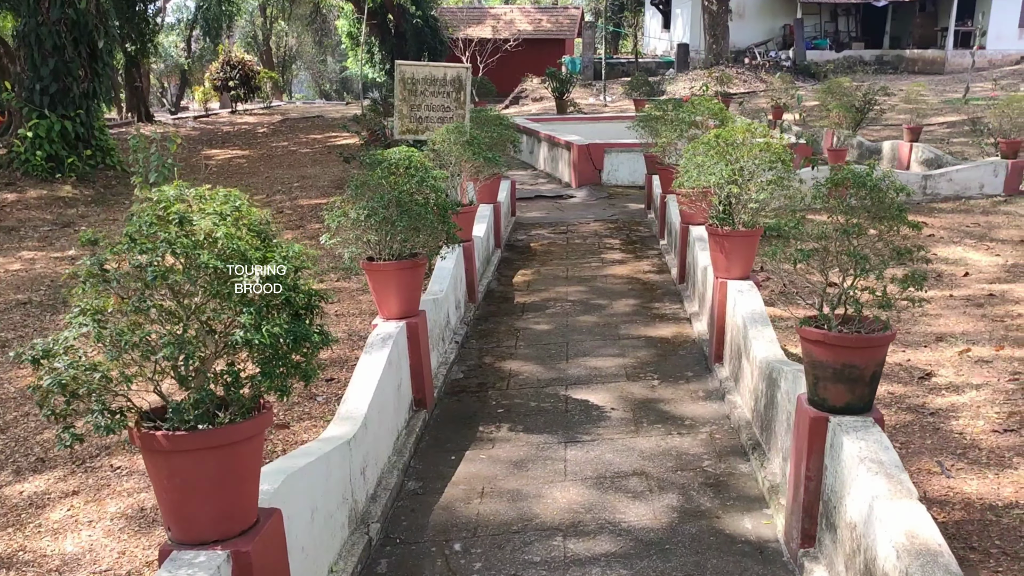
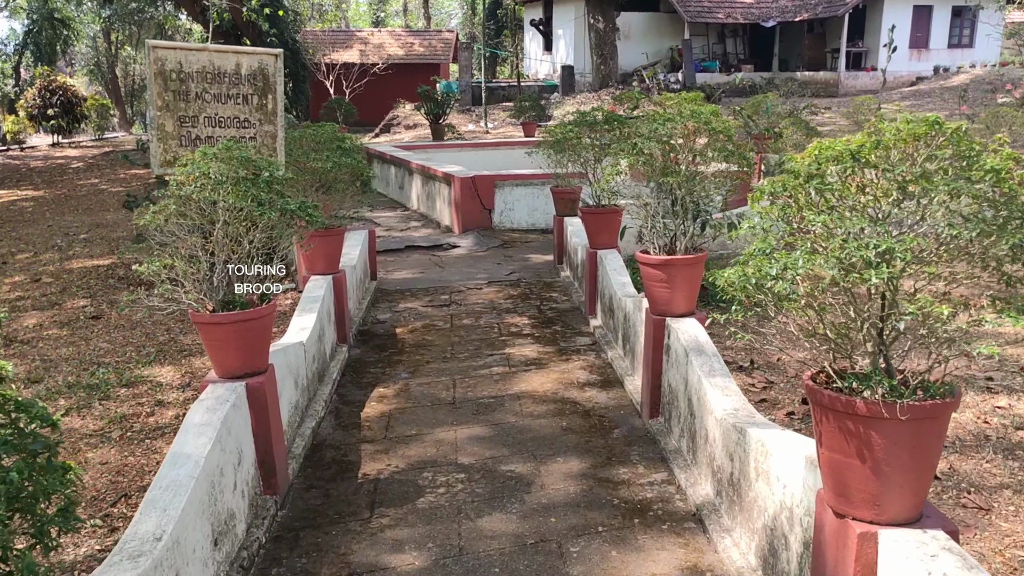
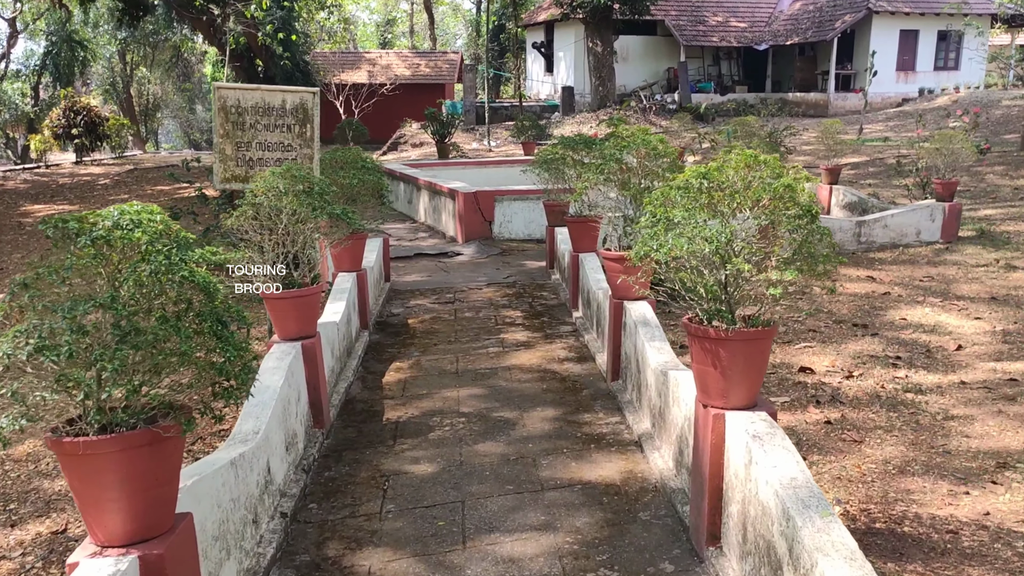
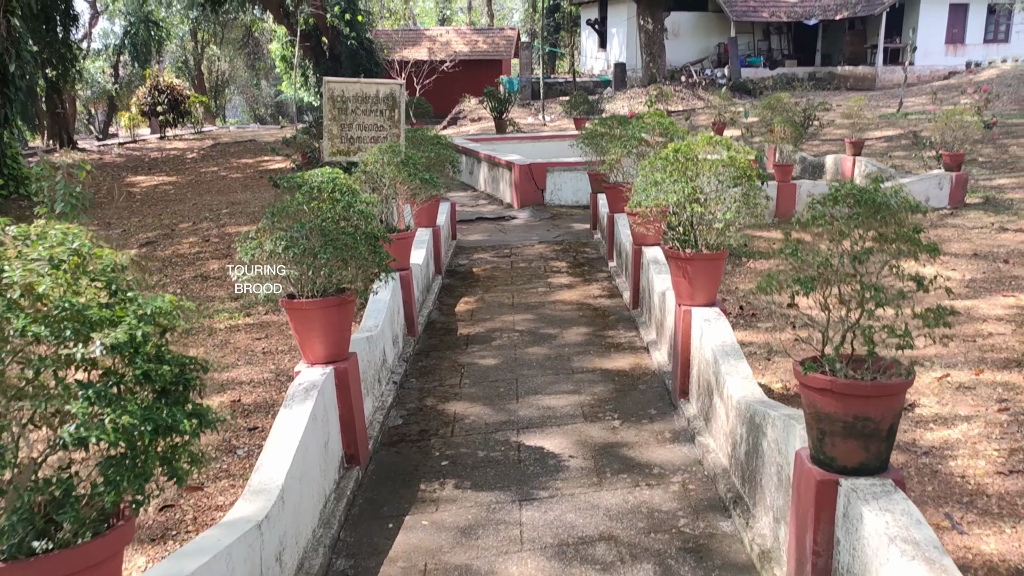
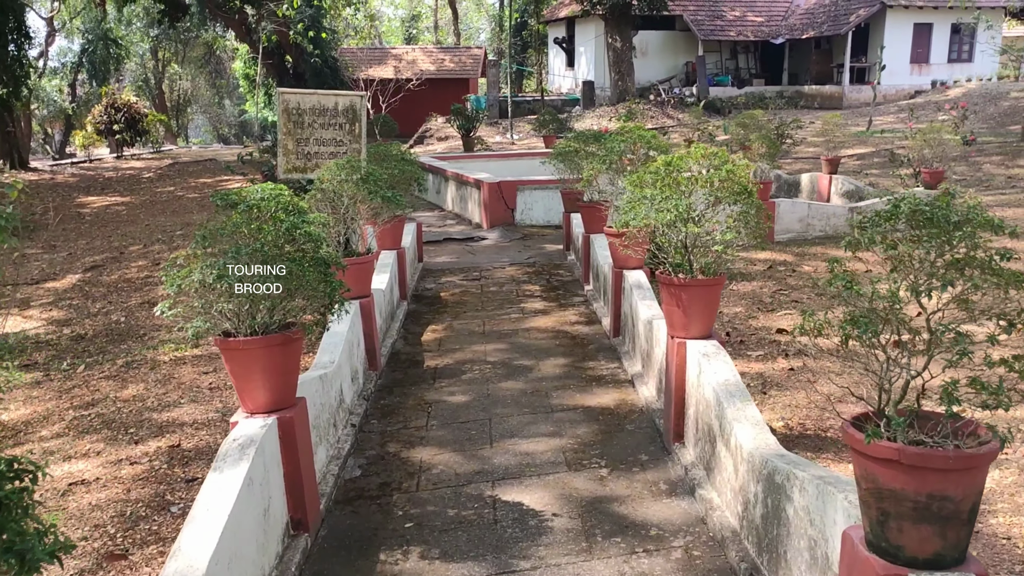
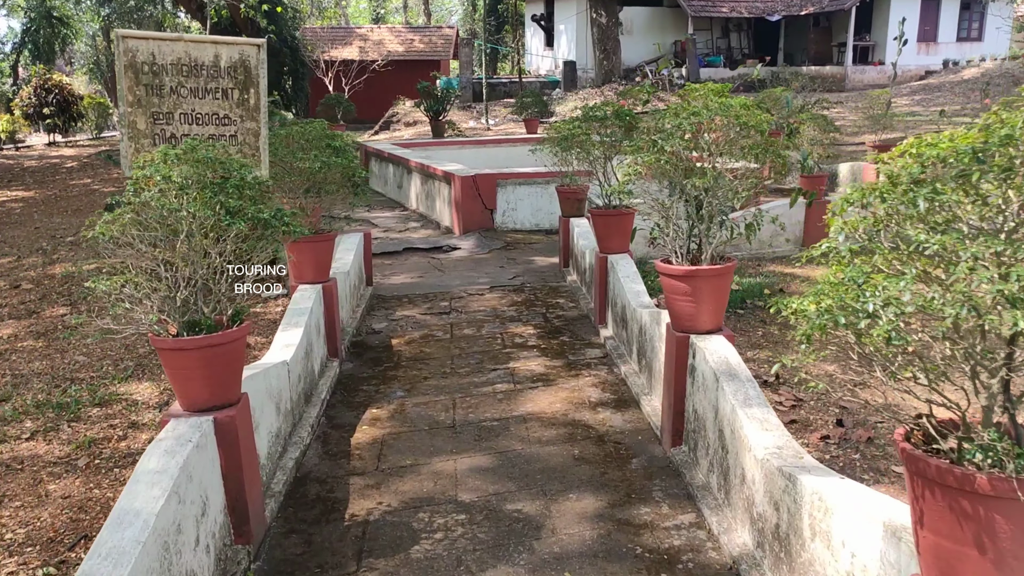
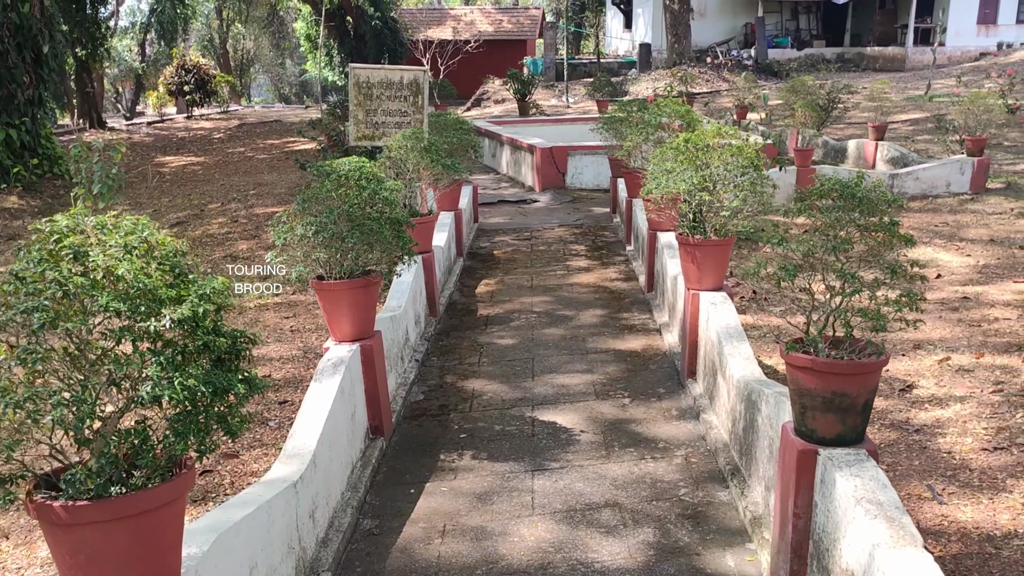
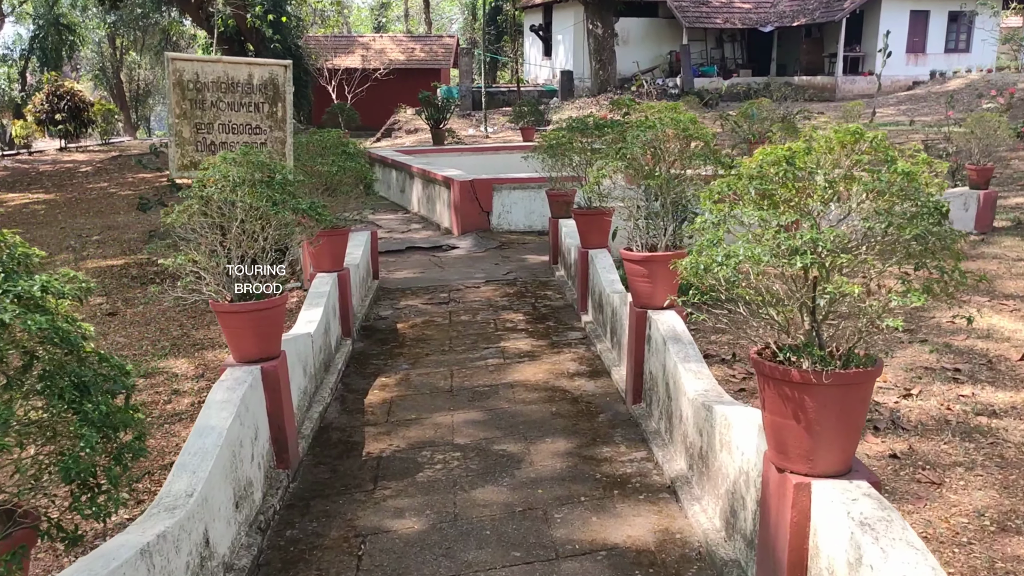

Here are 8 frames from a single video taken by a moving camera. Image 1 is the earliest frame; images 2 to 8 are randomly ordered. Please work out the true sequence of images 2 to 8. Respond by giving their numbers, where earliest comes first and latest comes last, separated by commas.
7, 4, 5, 3, 8, 2, 6
